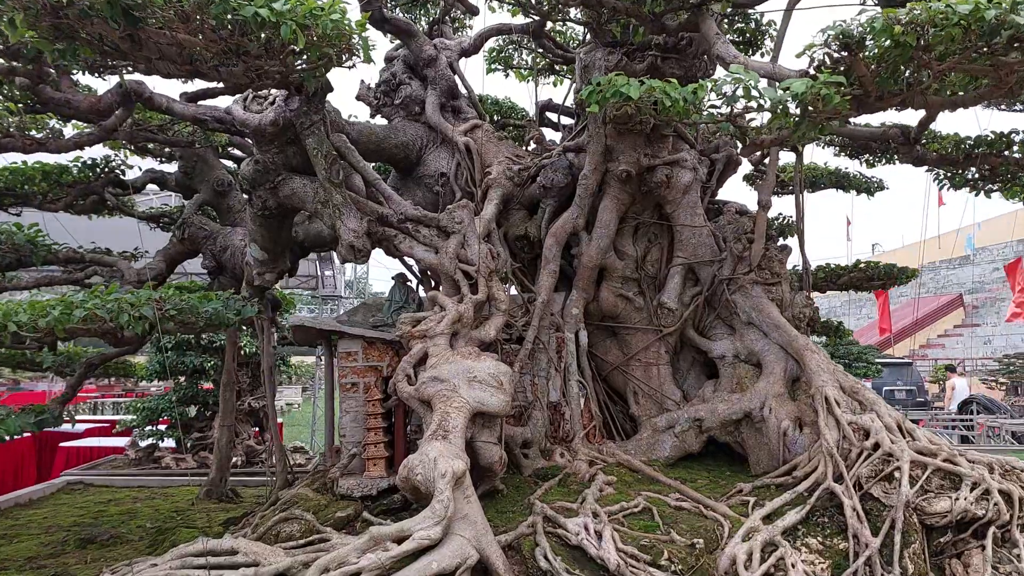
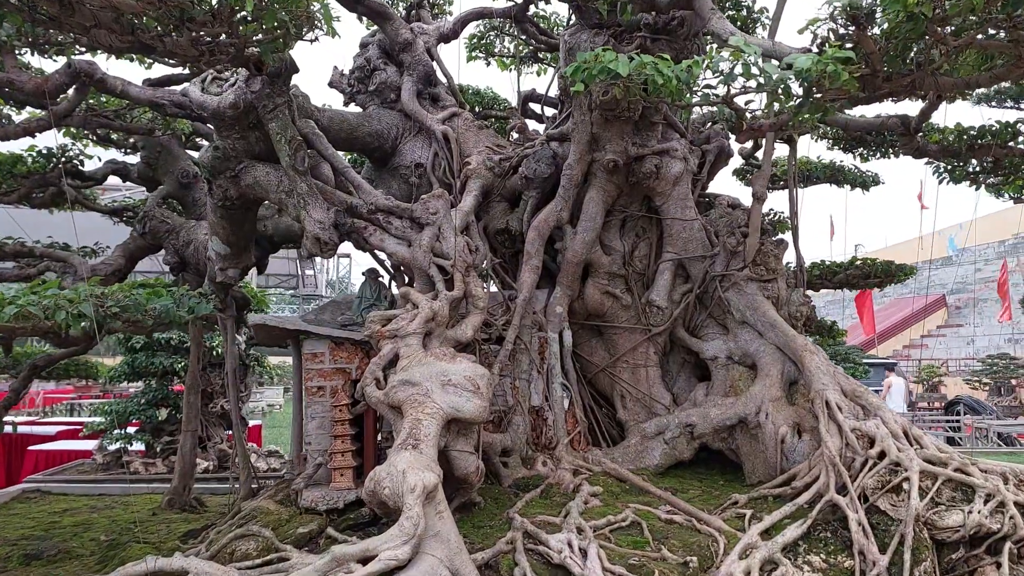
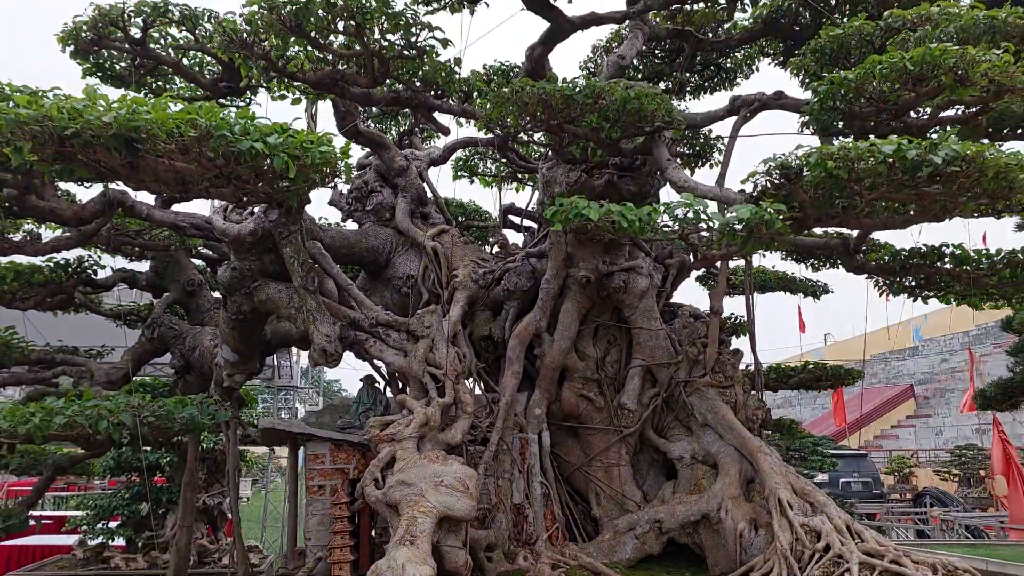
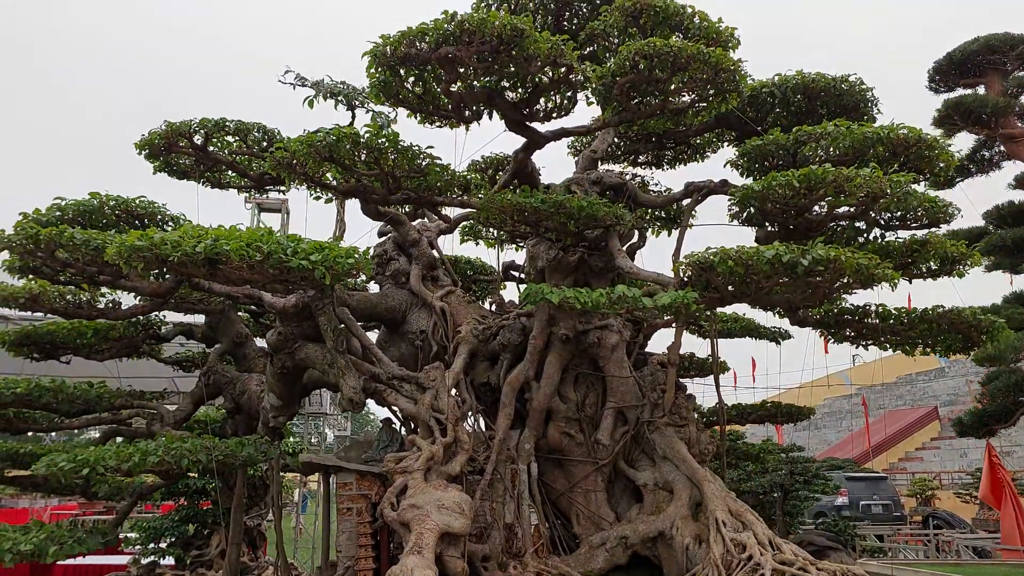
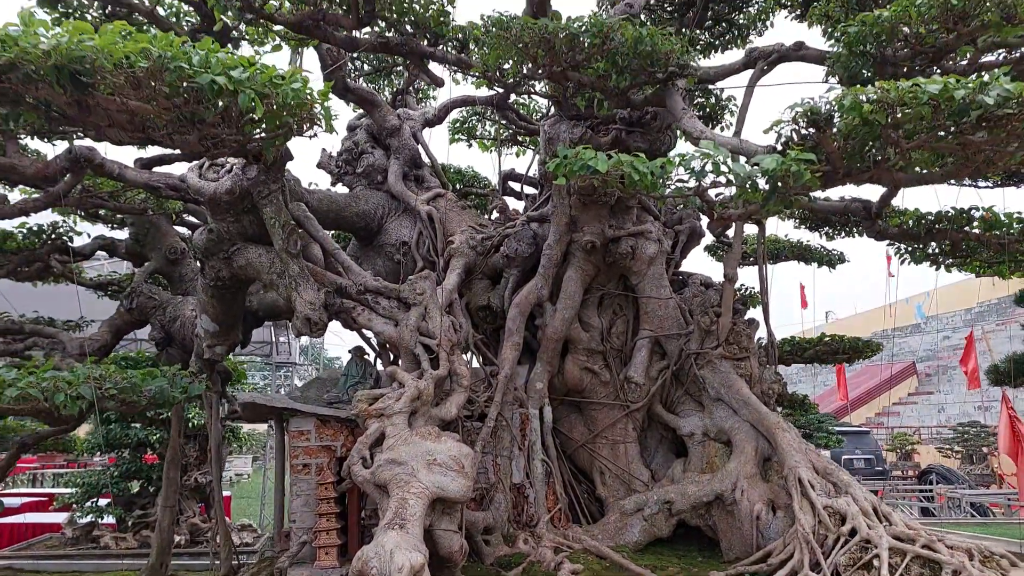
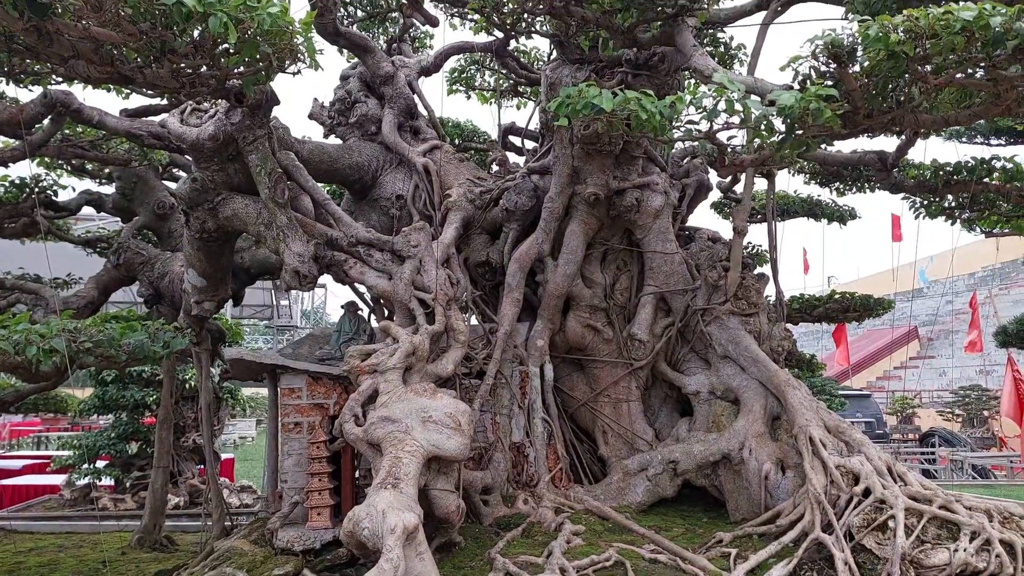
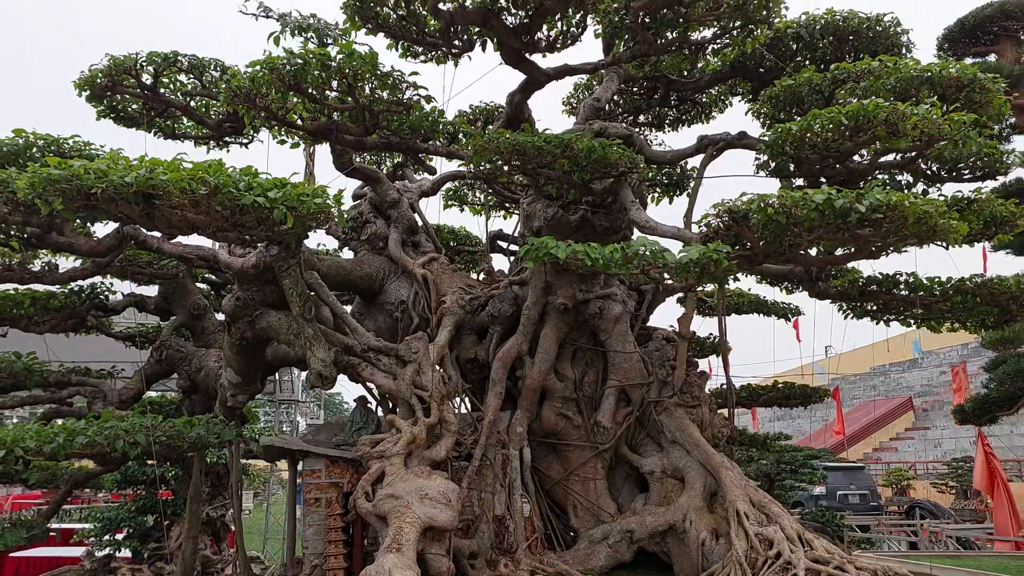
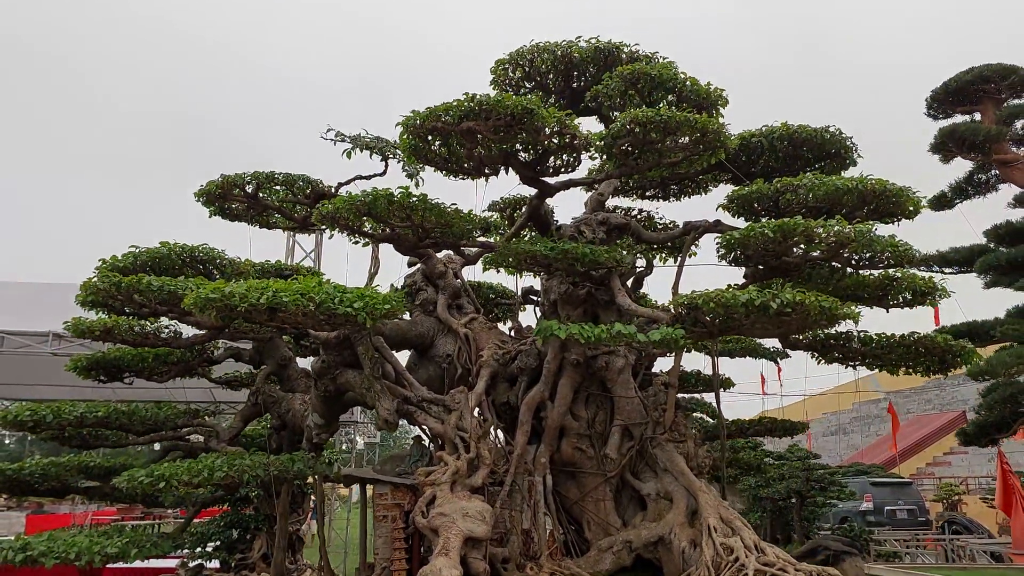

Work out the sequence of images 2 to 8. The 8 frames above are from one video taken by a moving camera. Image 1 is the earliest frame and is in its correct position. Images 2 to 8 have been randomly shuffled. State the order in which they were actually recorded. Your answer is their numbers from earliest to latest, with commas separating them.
2, 6, 5, 3, 7, 4, 8
